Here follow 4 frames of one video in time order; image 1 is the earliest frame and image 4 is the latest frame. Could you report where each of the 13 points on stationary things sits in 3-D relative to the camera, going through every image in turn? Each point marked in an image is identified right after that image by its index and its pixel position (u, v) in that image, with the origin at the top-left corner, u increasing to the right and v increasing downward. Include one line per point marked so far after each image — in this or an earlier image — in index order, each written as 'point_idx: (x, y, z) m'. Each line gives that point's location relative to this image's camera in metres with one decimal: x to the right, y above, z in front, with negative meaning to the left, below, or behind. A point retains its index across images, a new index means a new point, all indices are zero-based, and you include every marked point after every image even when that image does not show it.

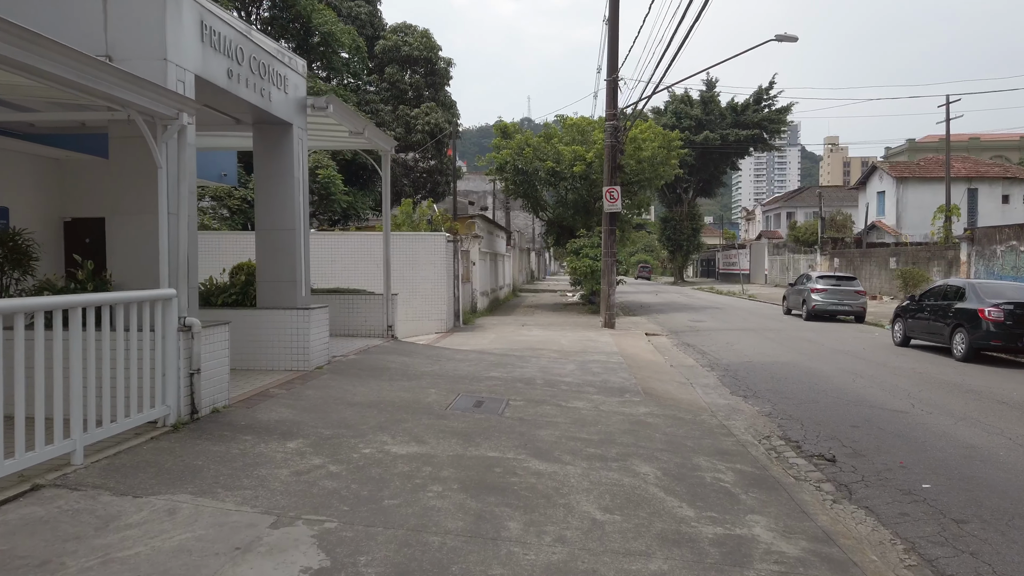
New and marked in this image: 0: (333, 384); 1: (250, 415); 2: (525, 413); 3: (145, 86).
0: (-1.8, -1.0, +7.7) m
1: (-2.1, -1.0, +6.0) m
2: (+0.1, -1.2, +7.2) m
3: (-2.5, +1.4, +5.1) m
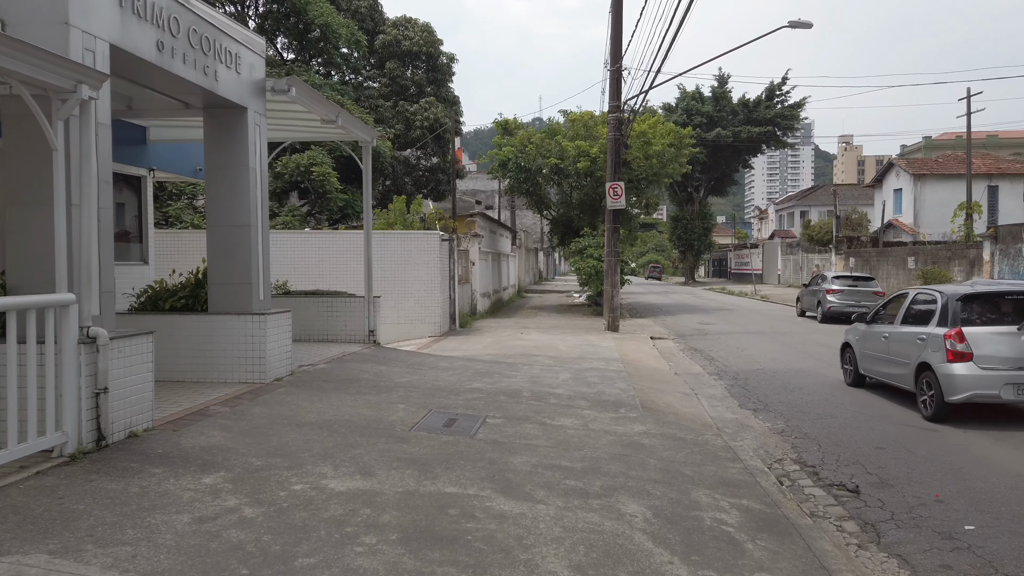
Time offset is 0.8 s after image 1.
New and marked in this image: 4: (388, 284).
0: (-2.0, -1.0, +6.9) m
1: (-2.3, -1.0, +5.1) m
2: (-0.1, -1.2, +6.3) m
3: (-2.7, +1.3, +4.3) m
4: (-2.6, +0.1, +16.0) m
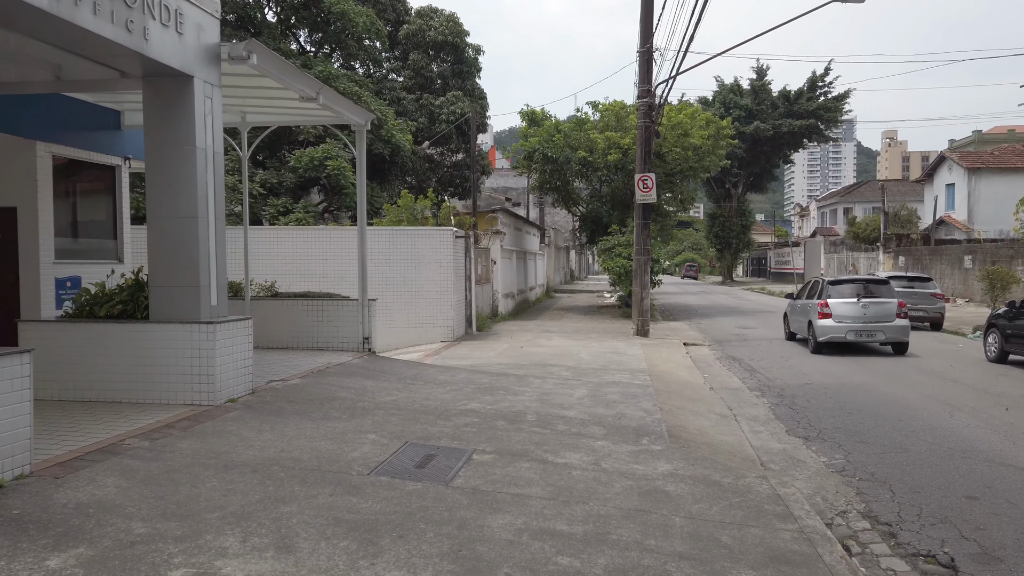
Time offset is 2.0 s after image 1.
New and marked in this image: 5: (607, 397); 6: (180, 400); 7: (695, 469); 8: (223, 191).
0: (-2.1, -1.0, +5.7) m
1: (-2.4, -1.1, +3.9) m
2: (-0.2, -1.3, +5.0) m
3: (-2.9, +1.3, +3.1) m
4: (-2.2, 0.0, +14.8) m
5: (+1.1, -1.2, +8.4) m
6: (-2.7, -0.9, +6.2) m
7: (+1.4, -1.4, +5.7) m
8: (-2.5, +0.9, +6.6) m
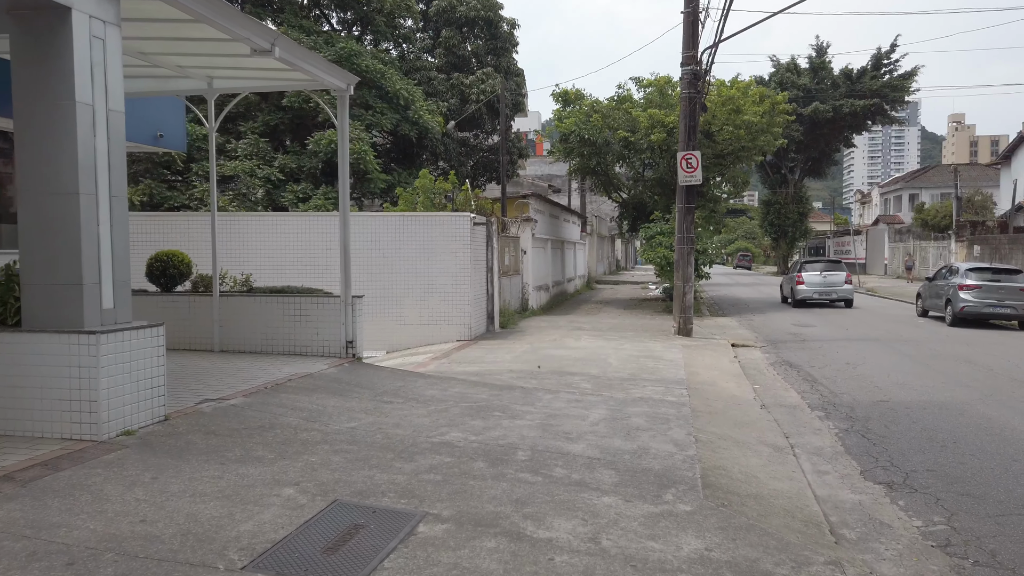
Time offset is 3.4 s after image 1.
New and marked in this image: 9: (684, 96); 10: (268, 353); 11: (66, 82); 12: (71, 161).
0: (-2.3, -1.0, +4.2) m
1: (-2.7, -1.1, +2.5) m
2: (-0.4, -1.3, +3.4) m
3: (-3.2, +1.3, +1.6) m
4: (-1.8, +0.2, +13.3) m
5: (+1.0, -1.2, +6.7) m
6: (-2.9, -0.9, +4.8) m
7: (+1.2, -1.4, +4.0) m
8: (-2.7, +0.9, +5.2) m
9: (+3.3, +3.7, +14.6) m
10: (-2.8, -0.7, +8.8) m
11: (-2.8, +1.3, +4.8) m
12: (-2.8, +0.8, +4.8) m
